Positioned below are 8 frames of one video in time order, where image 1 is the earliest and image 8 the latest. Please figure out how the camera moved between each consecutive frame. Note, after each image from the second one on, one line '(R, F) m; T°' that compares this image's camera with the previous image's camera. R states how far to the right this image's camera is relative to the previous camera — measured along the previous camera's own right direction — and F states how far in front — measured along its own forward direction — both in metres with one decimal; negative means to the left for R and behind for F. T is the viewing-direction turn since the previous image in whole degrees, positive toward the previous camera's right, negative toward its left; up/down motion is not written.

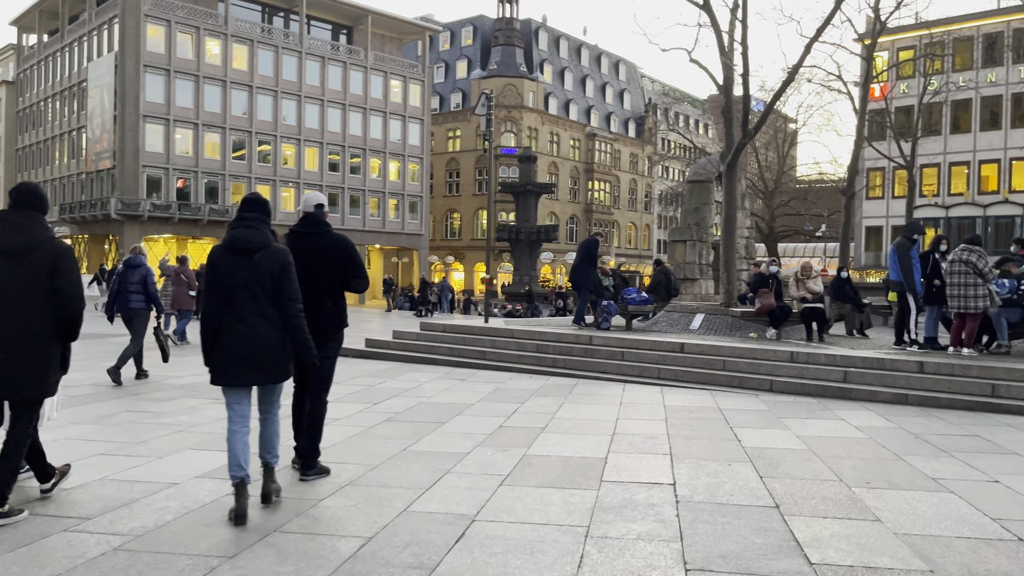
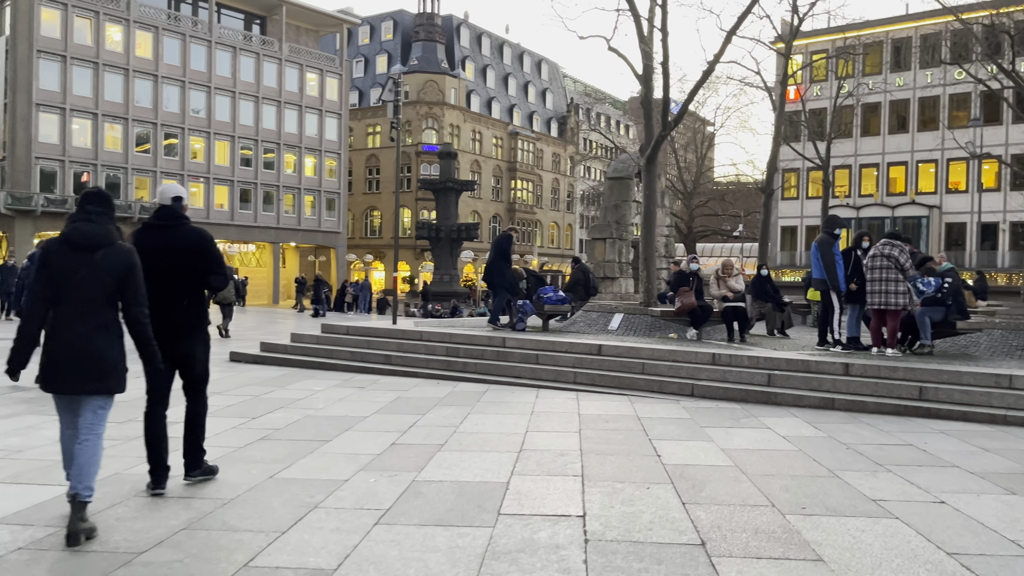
(+0.3, +0.9) m; +5°
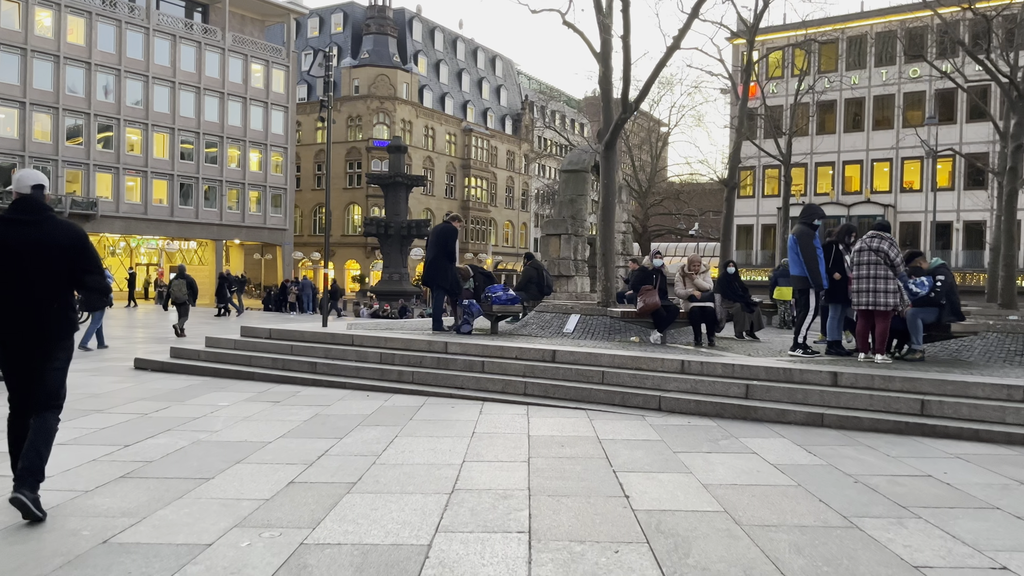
(+0.2, +1.4) m; +3°
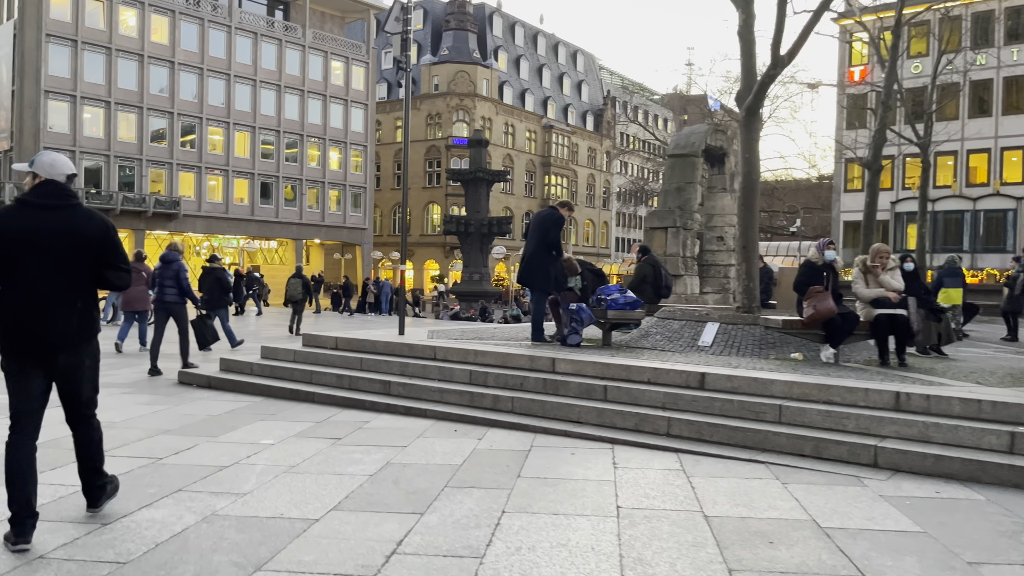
(-0.5, +2.4) m; -5°
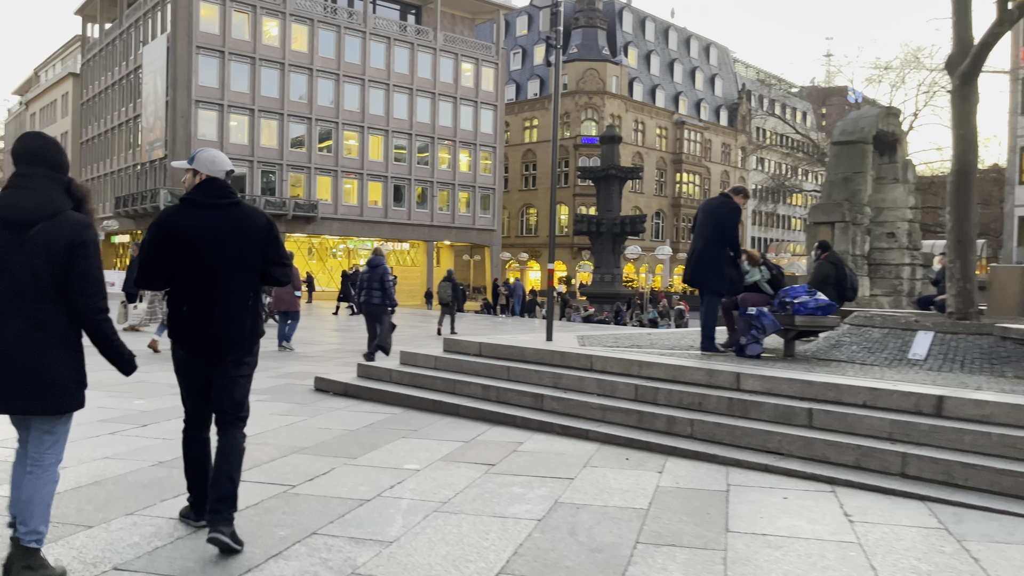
(-0.4, +1.1) m; -9°
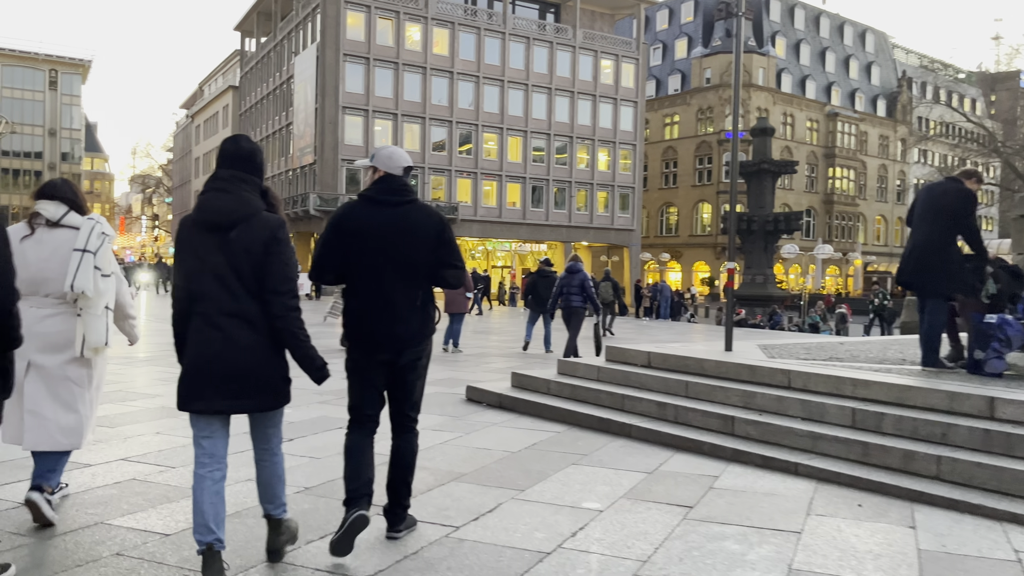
(-0.4, +1.0) m; -9°
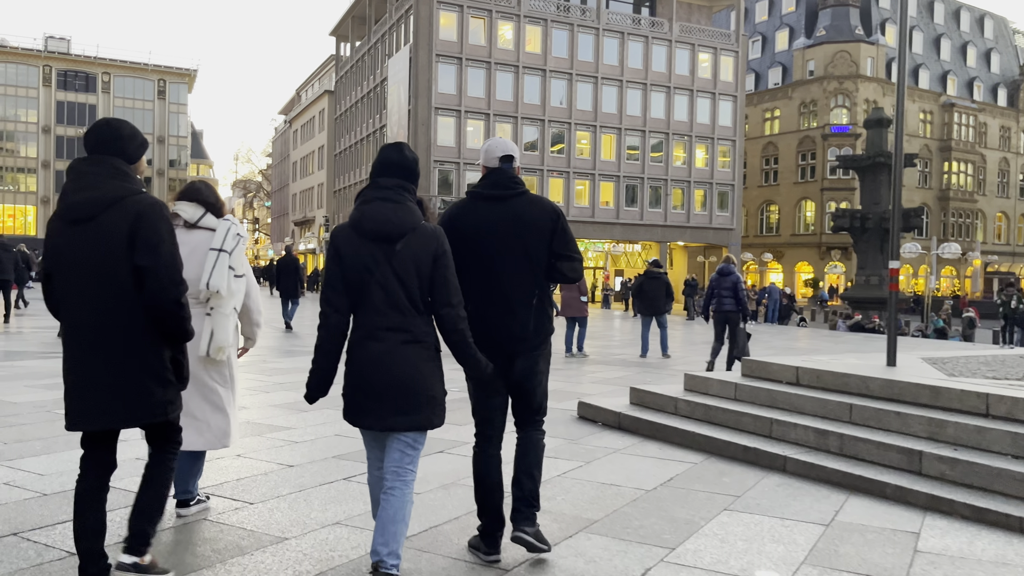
(-0.3, +1.0) m; -6°
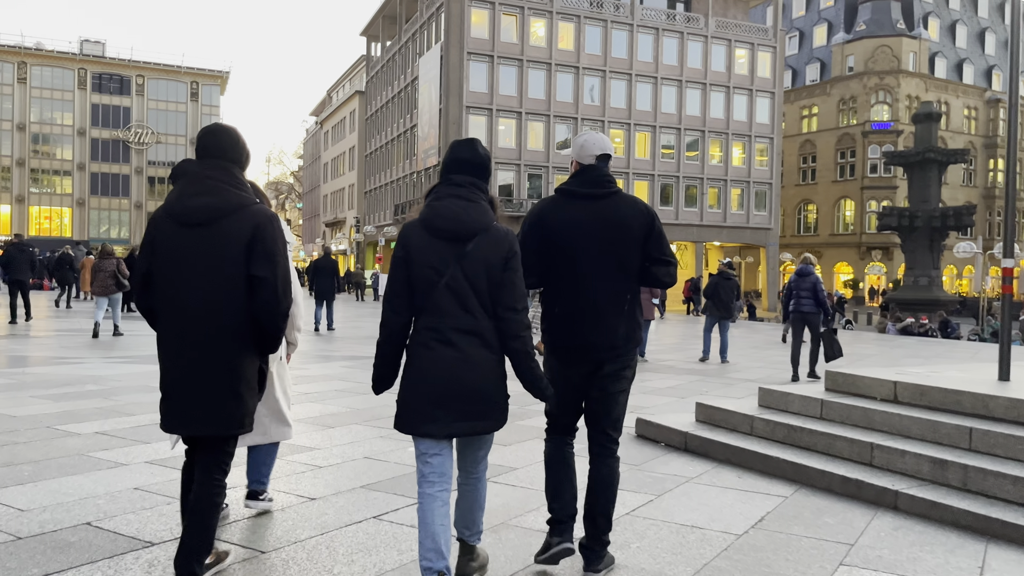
(-0.2, +0.8) m; -2°
